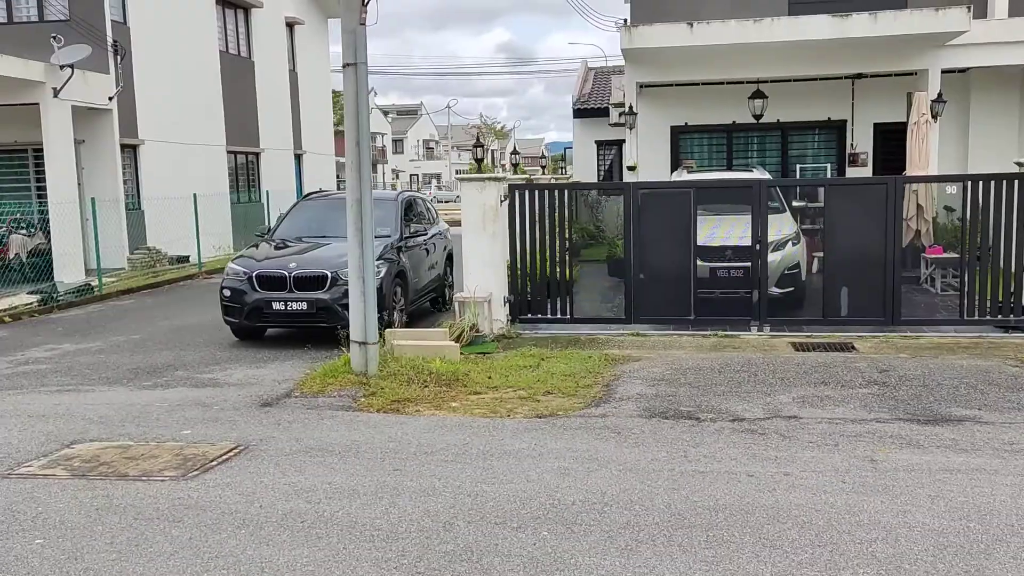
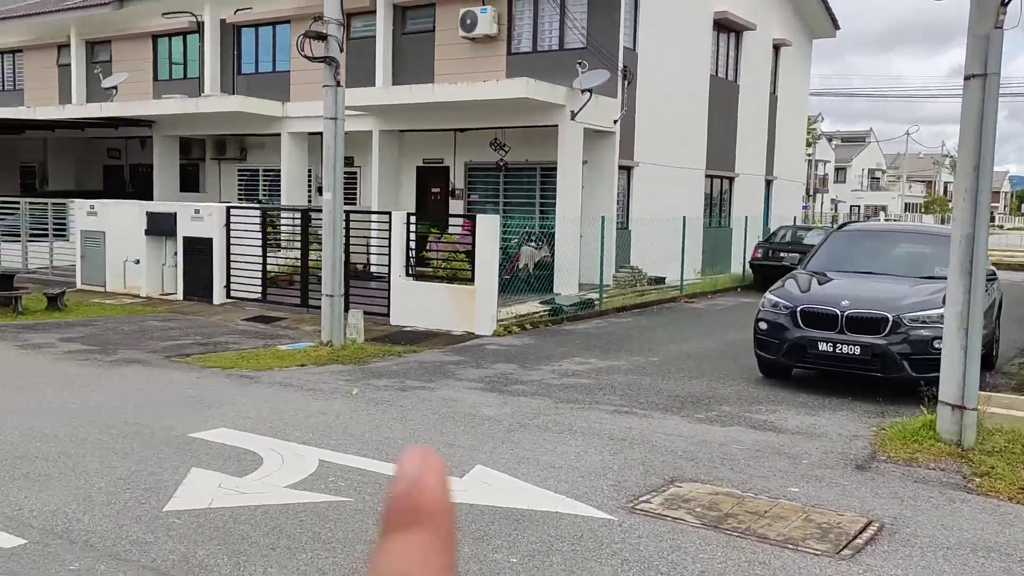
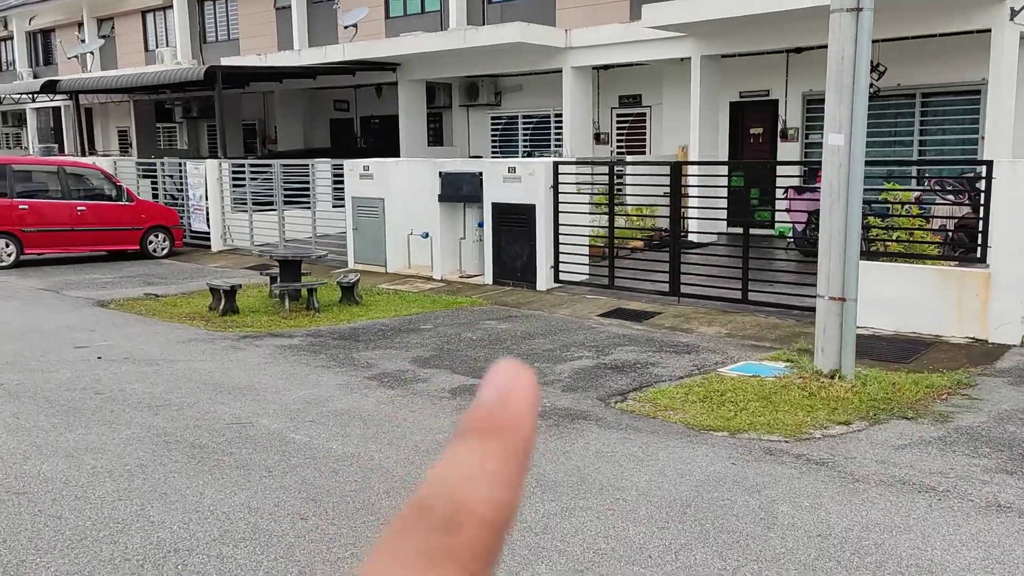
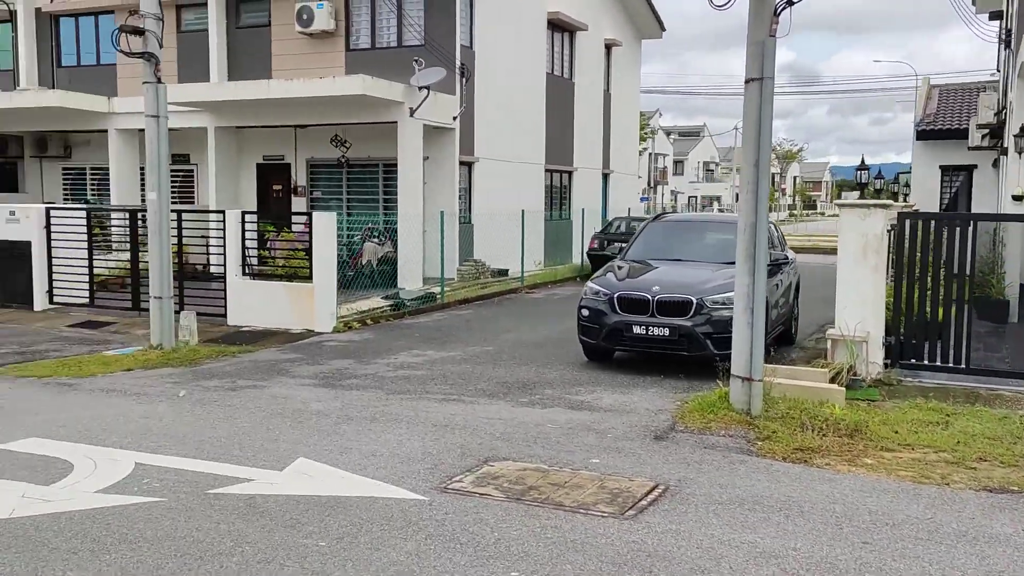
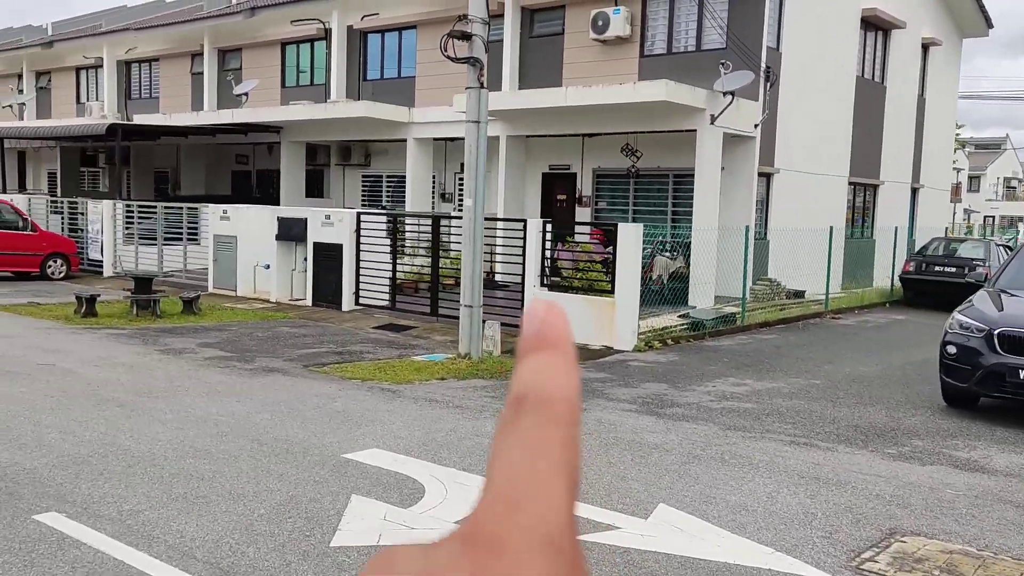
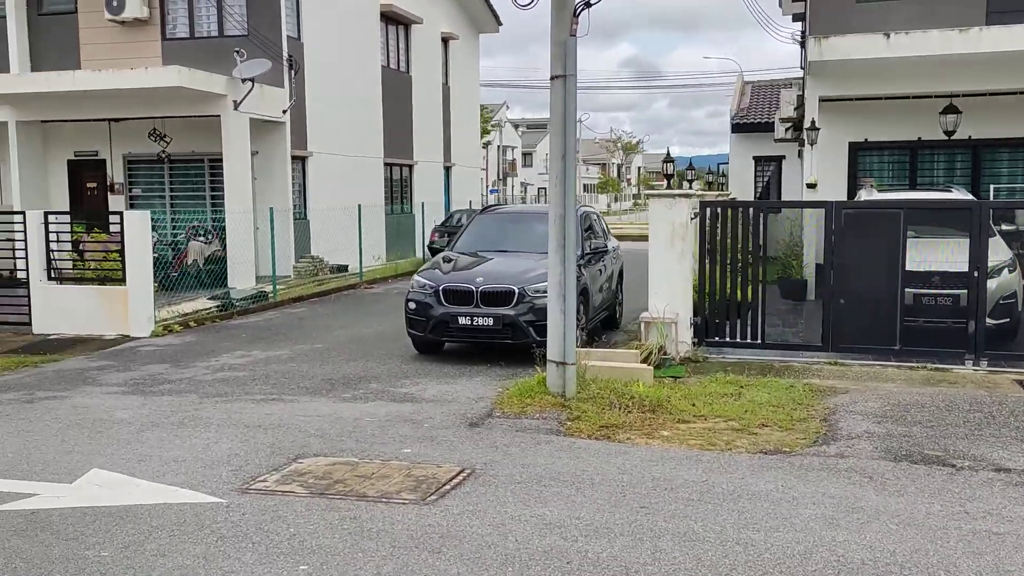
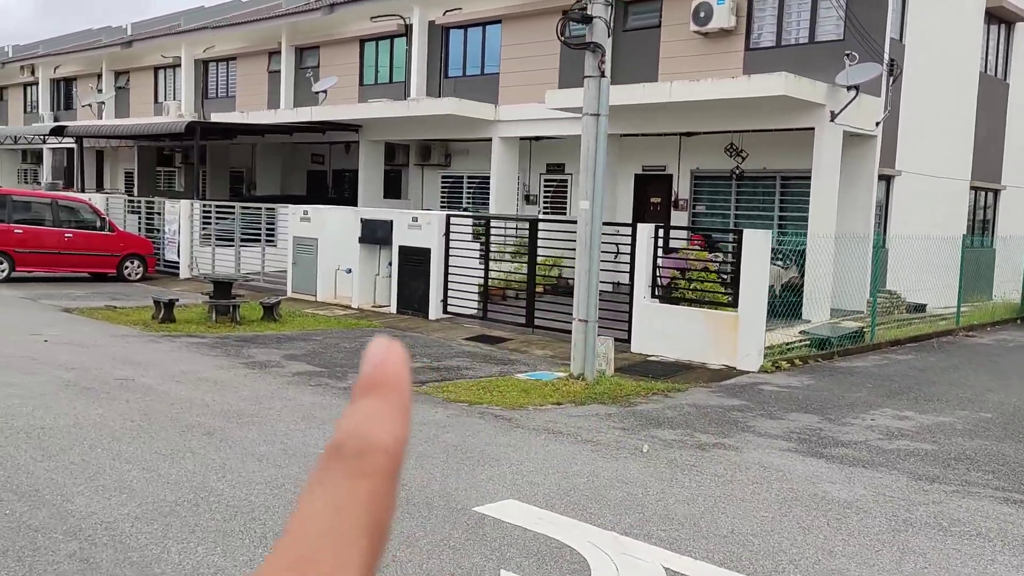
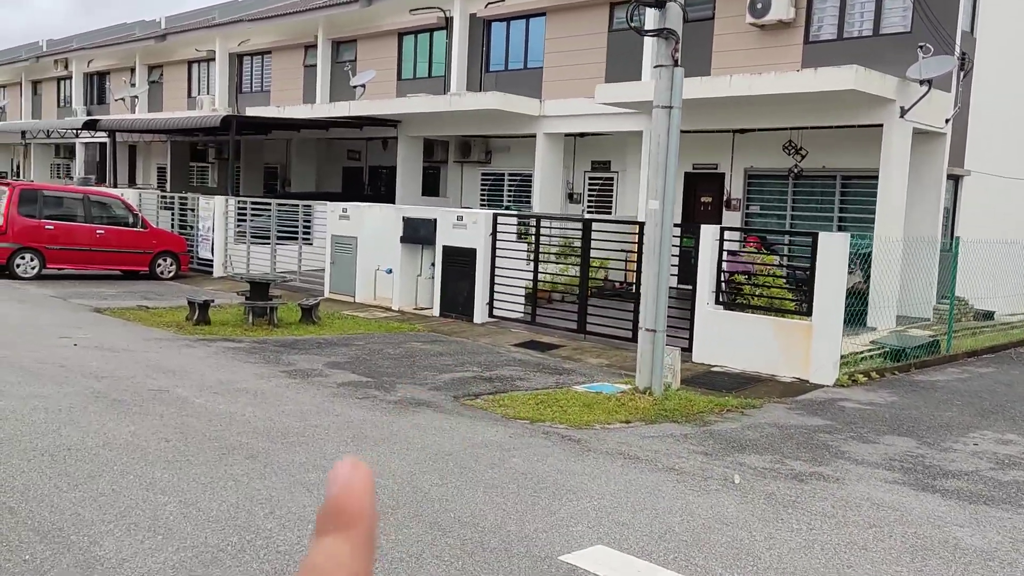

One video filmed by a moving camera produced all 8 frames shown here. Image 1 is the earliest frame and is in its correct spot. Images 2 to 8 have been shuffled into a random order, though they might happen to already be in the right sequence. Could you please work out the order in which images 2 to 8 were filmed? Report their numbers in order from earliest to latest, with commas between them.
6, 4, 2, 5, 7, 8, 3
